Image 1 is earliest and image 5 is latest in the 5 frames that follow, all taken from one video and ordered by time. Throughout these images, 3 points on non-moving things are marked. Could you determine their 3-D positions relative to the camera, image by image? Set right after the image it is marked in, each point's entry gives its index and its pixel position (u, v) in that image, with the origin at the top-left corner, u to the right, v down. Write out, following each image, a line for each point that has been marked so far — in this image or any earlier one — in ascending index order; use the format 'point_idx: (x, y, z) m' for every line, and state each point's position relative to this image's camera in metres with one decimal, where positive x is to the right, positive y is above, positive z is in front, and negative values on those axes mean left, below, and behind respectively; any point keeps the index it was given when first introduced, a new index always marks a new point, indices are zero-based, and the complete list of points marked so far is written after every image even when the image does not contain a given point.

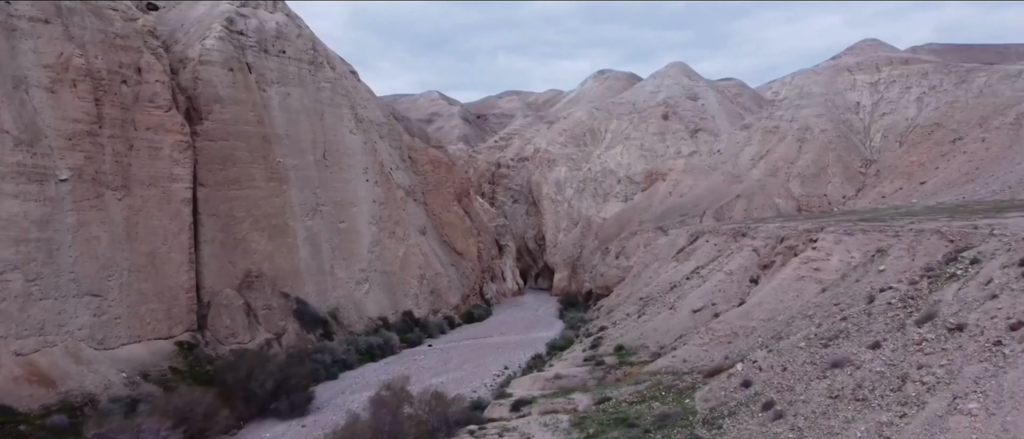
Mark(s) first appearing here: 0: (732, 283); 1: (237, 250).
0: (+4.7, -1.4, +16.6) m
1: (-6.8, -0.8, +19.2) m
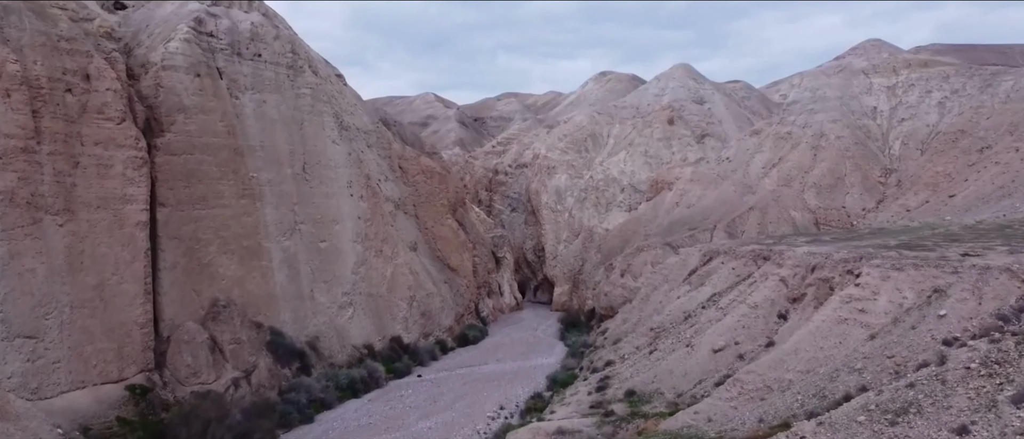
0: (+4.6, -1.9, +14.6) m
1: (-6.9, -1.3, +17.3) m
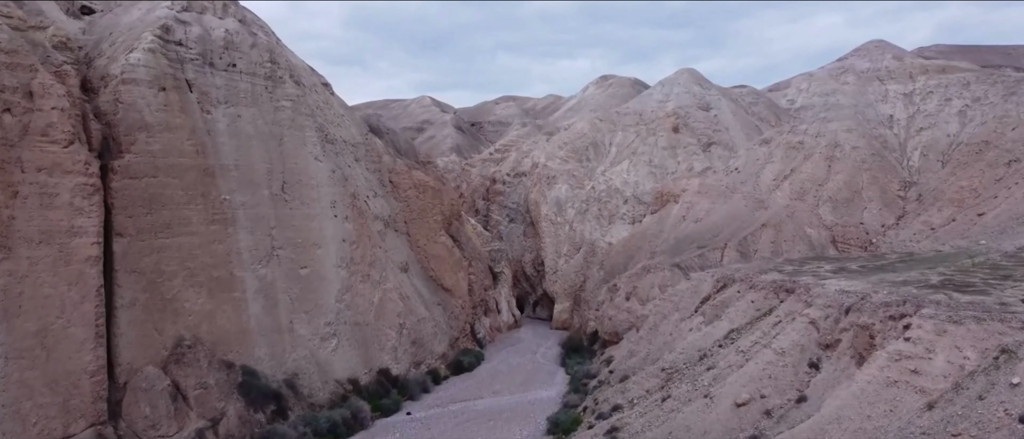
0: (+4.6, -2.5, +12.9) m
1: (-7.0, -1.9, +15.6) m
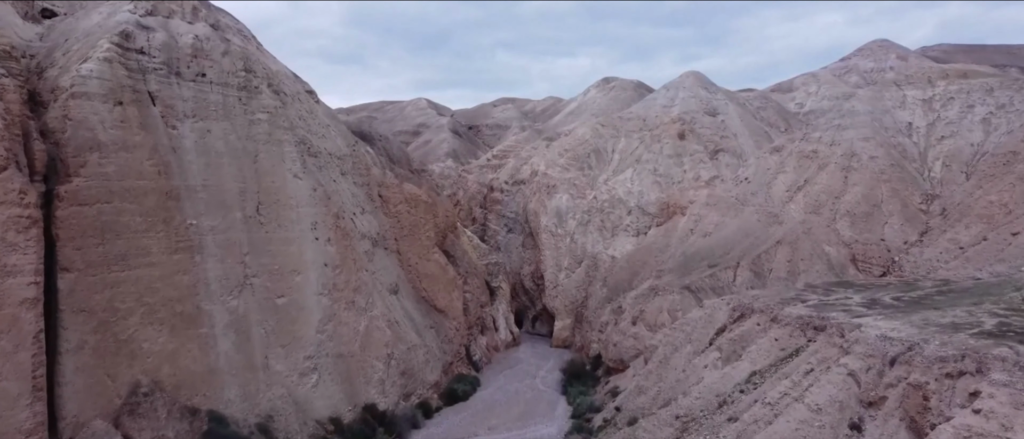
0: (+4.5, -3.0, +11.2) m
1: (-7.0, -2.5, +13.9) m
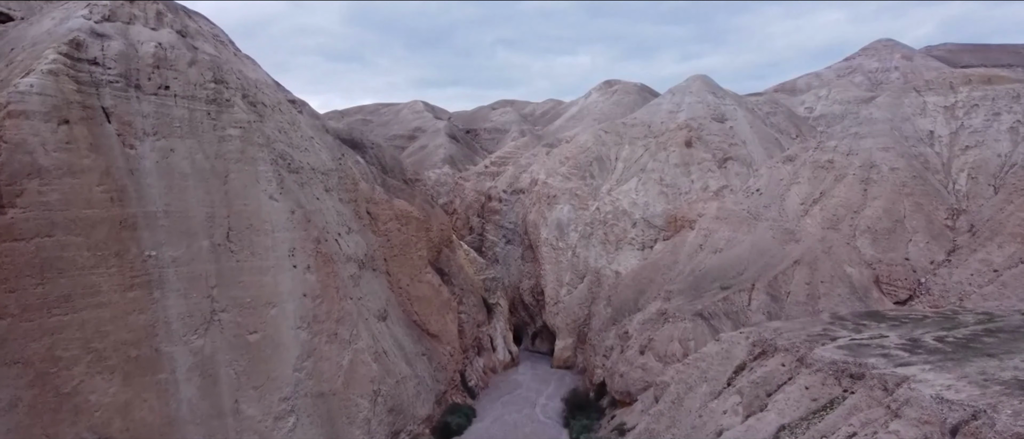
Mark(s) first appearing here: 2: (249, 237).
0: (+4.5, -3.6, +9.5) m
1: (-7.1, -3.0, +12.2) m
2: (-5.5, -0.4, +16.2) m
